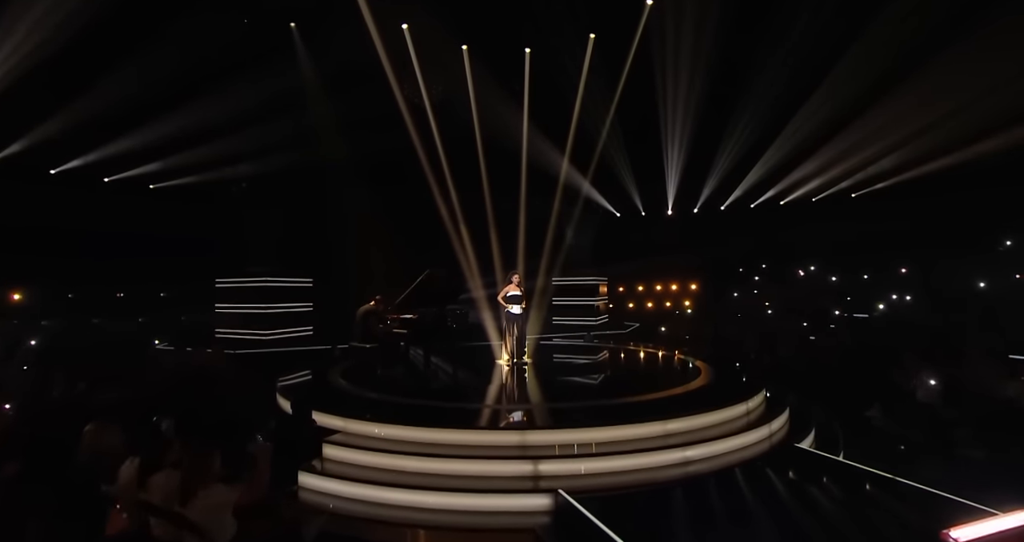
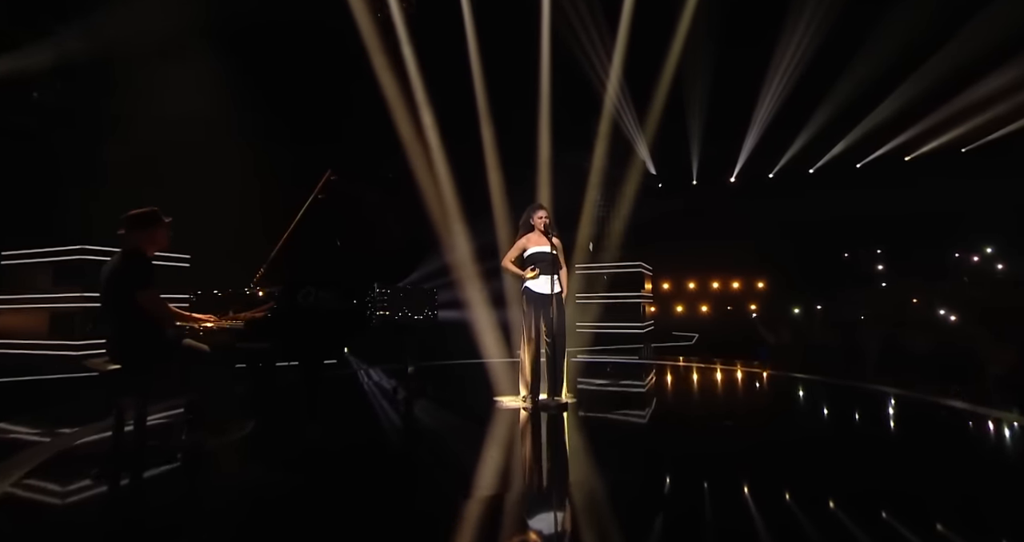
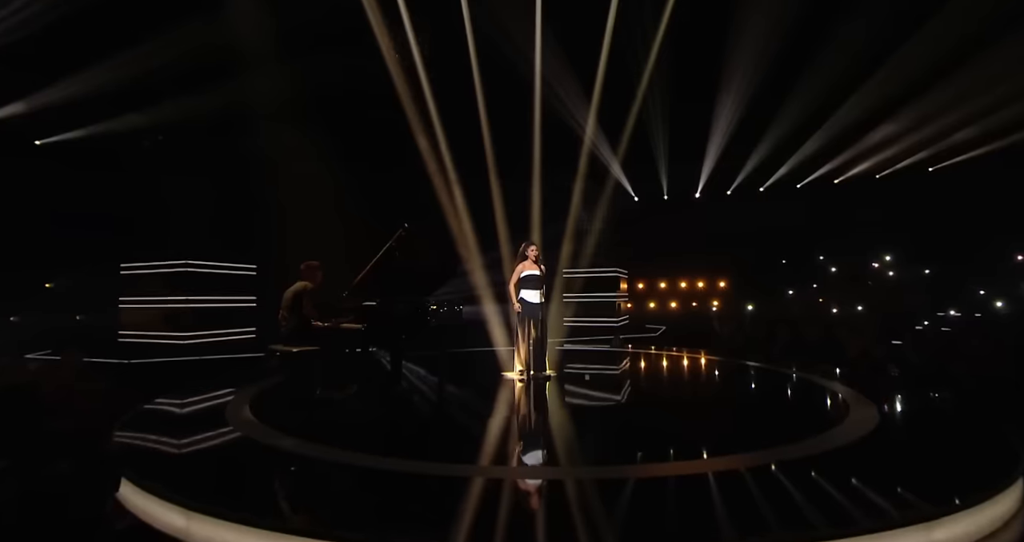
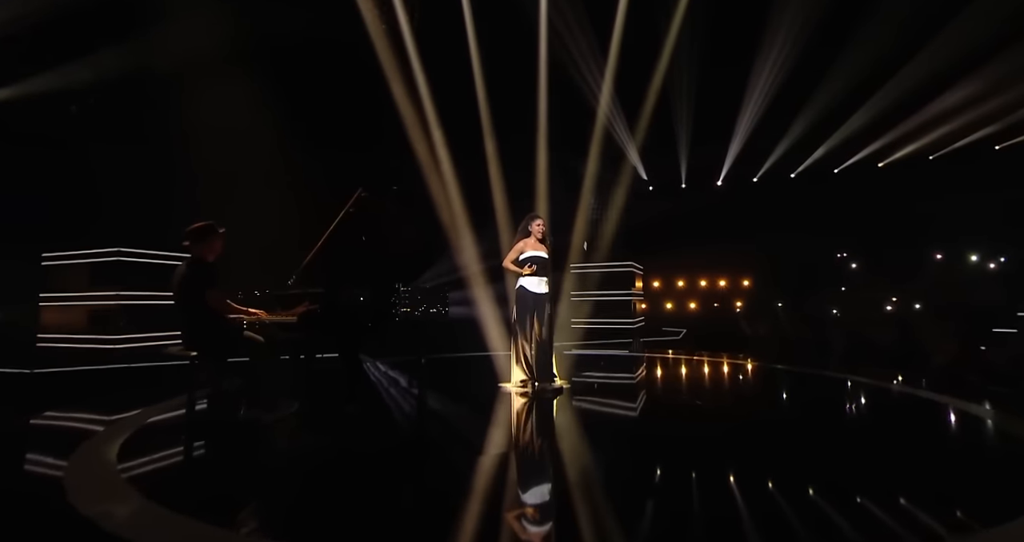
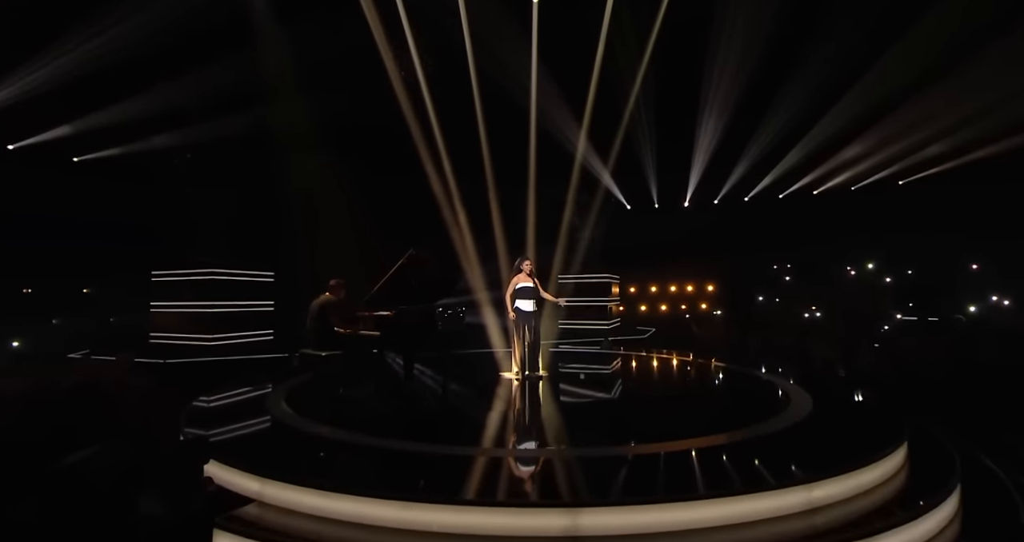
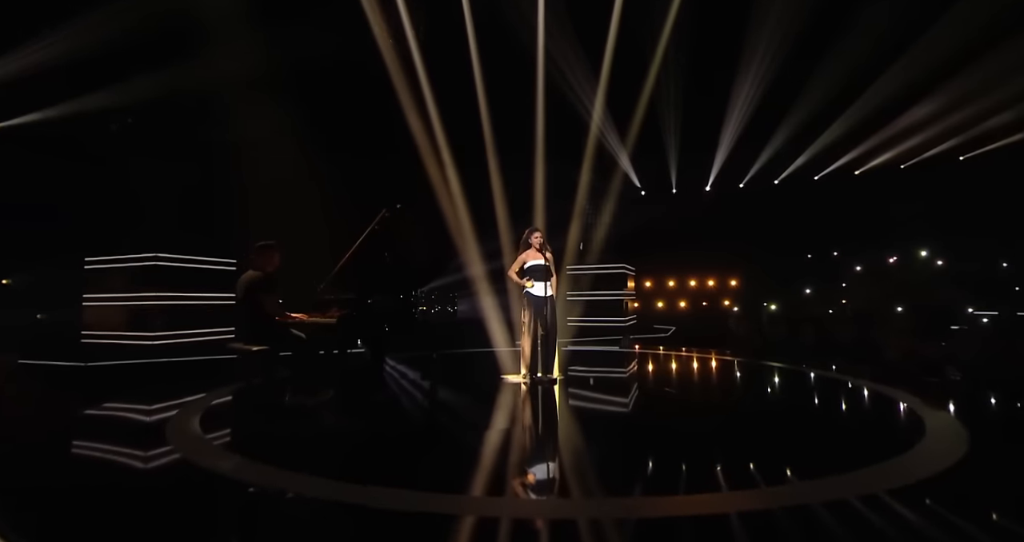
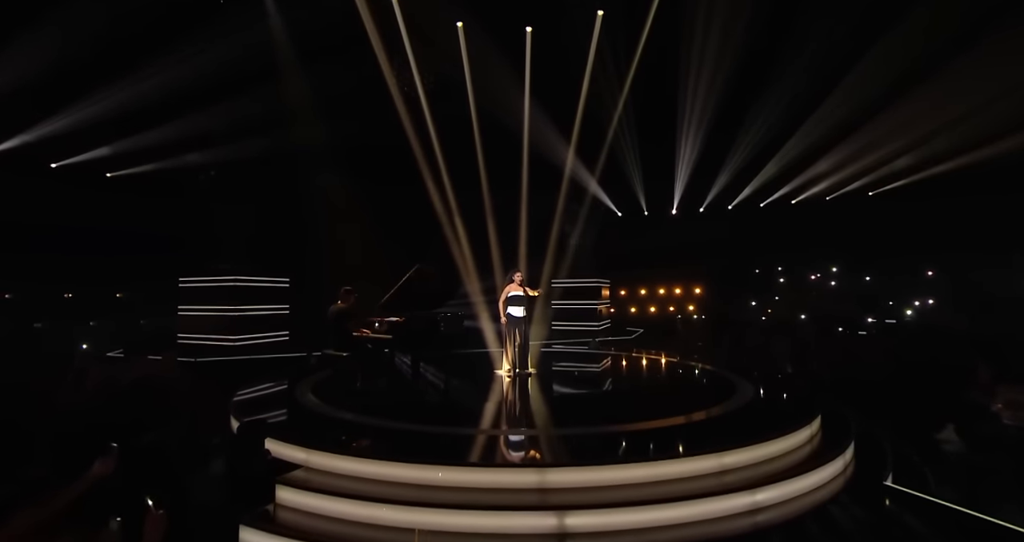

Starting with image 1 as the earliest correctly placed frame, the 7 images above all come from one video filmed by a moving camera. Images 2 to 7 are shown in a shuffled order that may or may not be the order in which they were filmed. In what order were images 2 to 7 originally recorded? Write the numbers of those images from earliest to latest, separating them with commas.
7, 5, 3, 6, 4, 2
